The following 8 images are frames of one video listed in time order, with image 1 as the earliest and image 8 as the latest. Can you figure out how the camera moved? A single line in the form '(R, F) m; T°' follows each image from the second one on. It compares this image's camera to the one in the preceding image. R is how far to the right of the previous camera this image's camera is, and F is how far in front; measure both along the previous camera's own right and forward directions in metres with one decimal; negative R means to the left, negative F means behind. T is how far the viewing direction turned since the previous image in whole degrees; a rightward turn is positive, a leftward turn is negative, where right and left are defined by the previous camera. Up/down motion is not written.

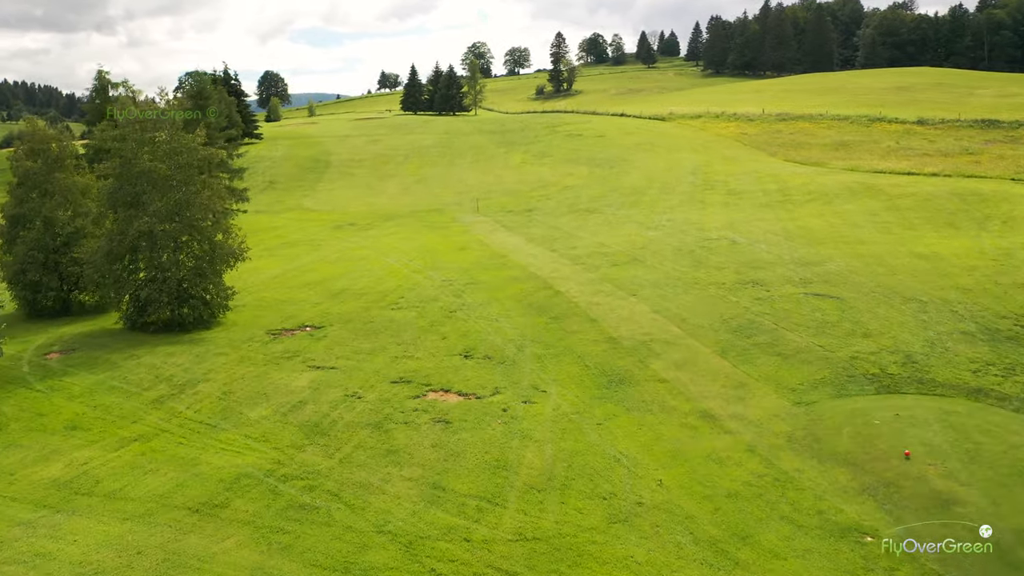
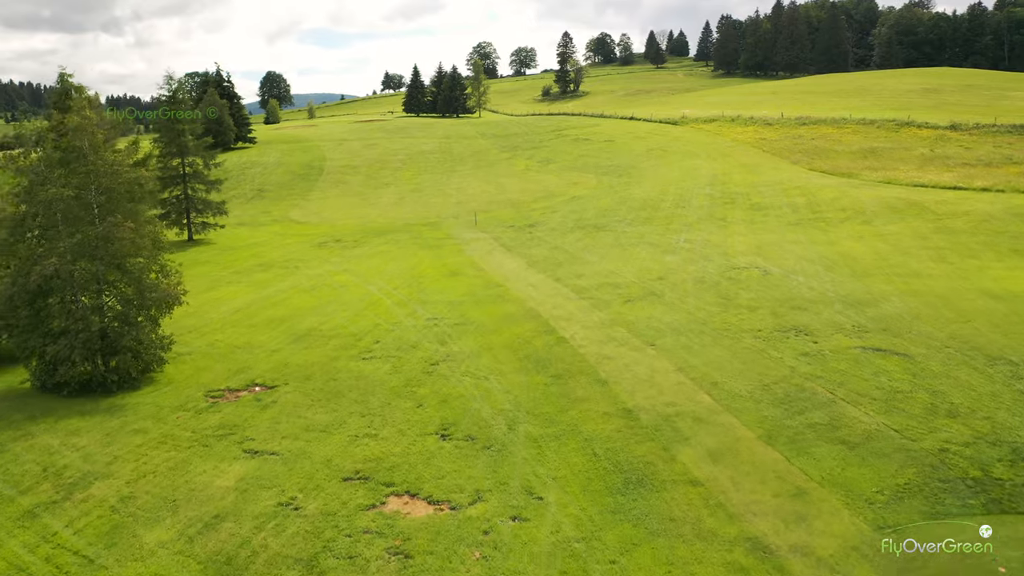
(+0.3, +3.2) m; 0°
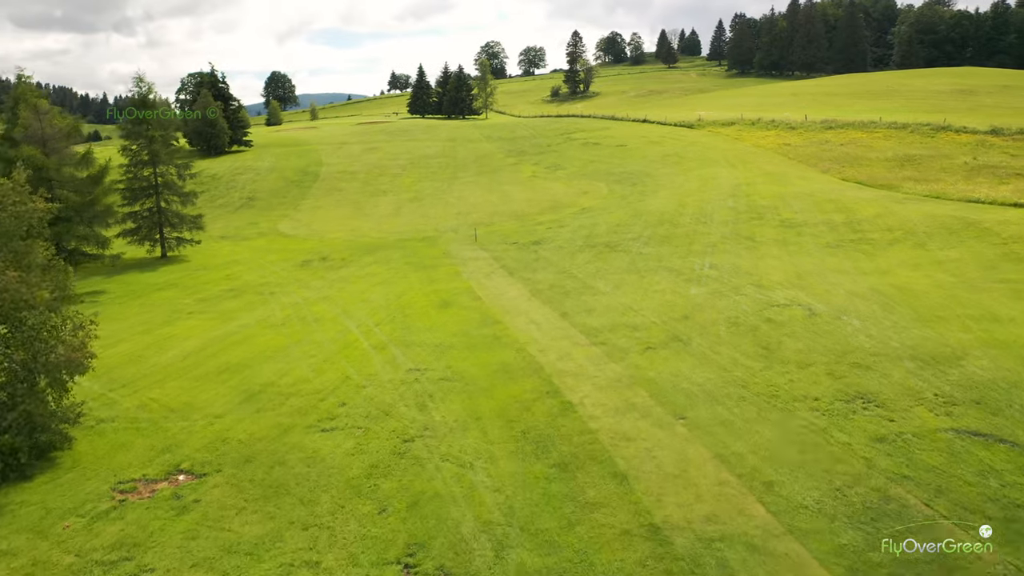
(+0.2, +3.2) m; -1°
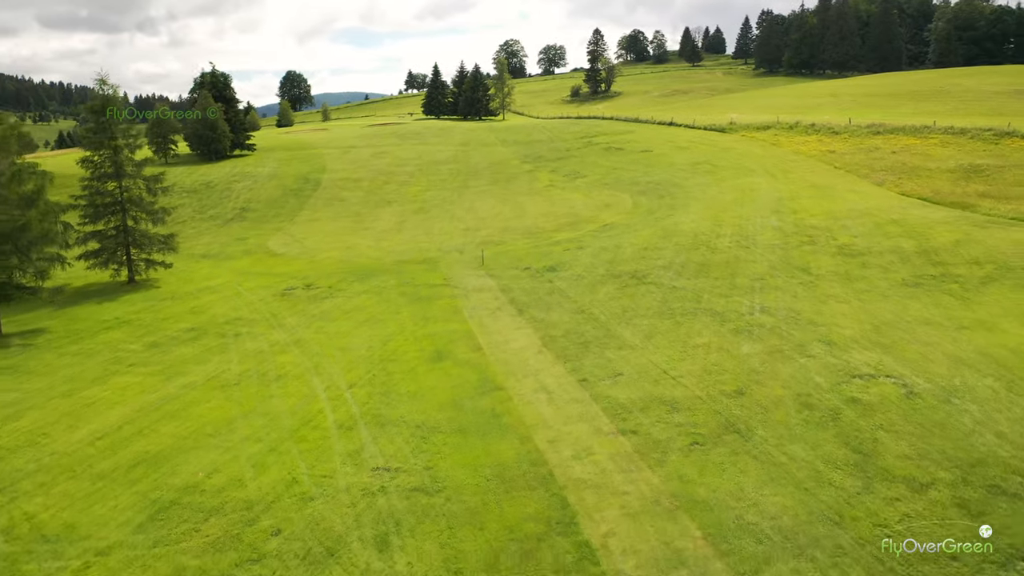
(+0.3, +4.1) m; -1°
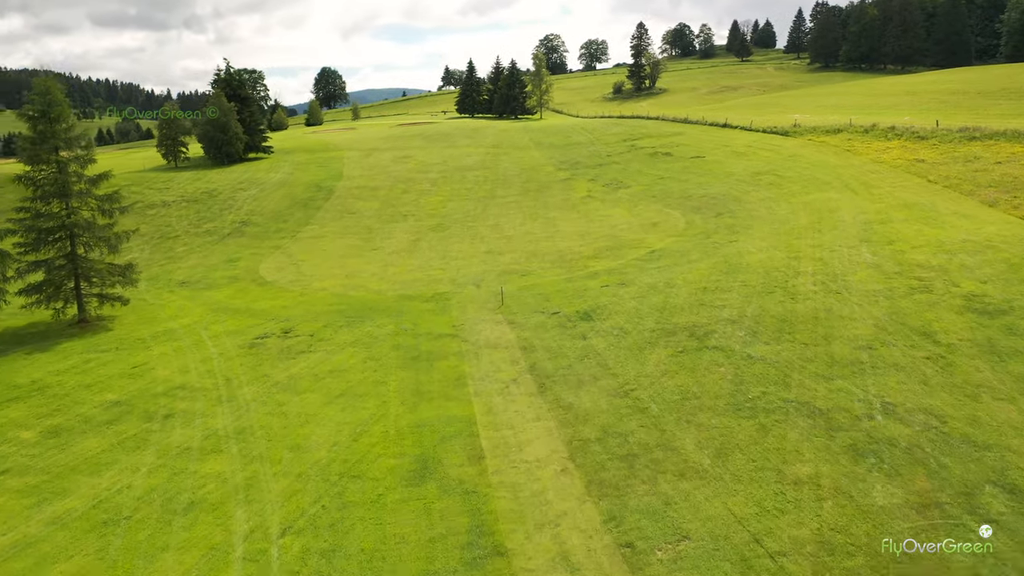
(+0.4, +5.5) m; -3°
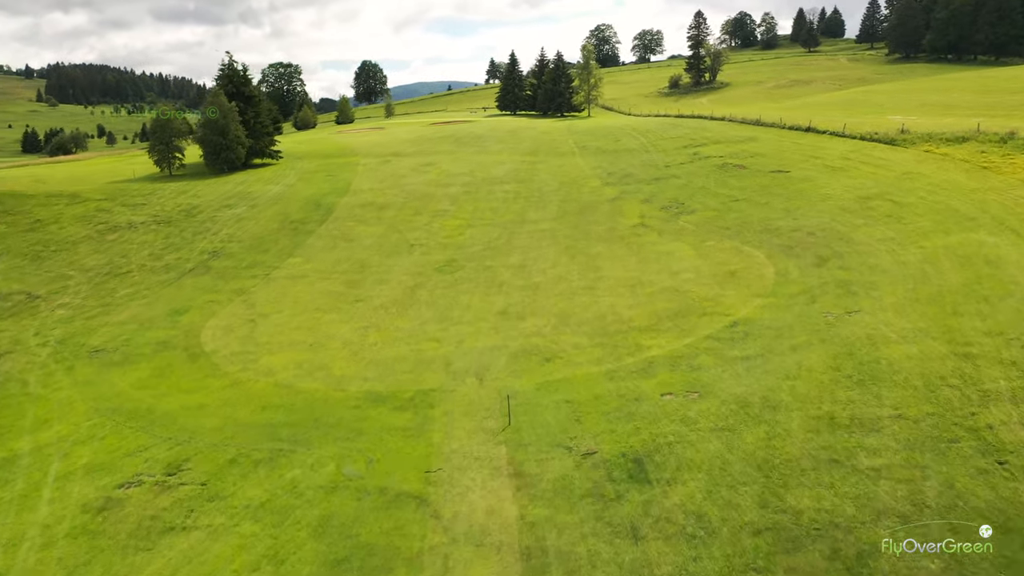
(+0.7, +8.4) m; -3°
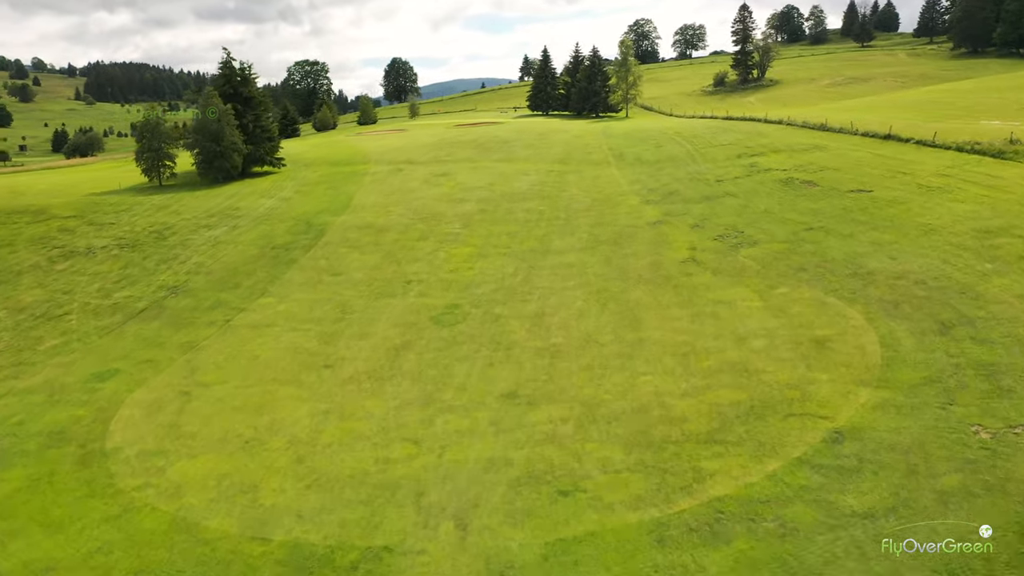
(+0.6, +6.1) m; -2°
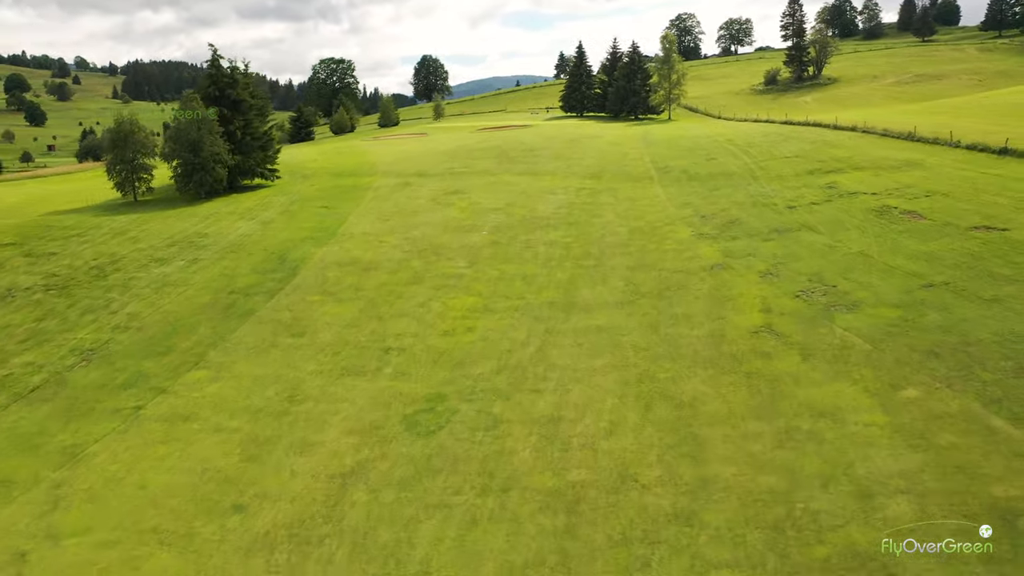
(+0.6, +6.8) m; -3°
